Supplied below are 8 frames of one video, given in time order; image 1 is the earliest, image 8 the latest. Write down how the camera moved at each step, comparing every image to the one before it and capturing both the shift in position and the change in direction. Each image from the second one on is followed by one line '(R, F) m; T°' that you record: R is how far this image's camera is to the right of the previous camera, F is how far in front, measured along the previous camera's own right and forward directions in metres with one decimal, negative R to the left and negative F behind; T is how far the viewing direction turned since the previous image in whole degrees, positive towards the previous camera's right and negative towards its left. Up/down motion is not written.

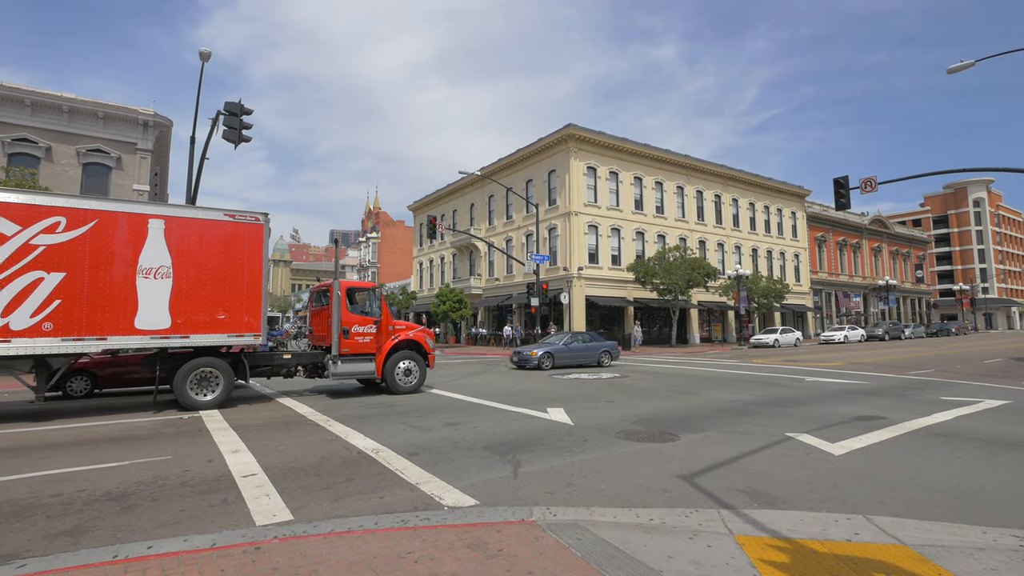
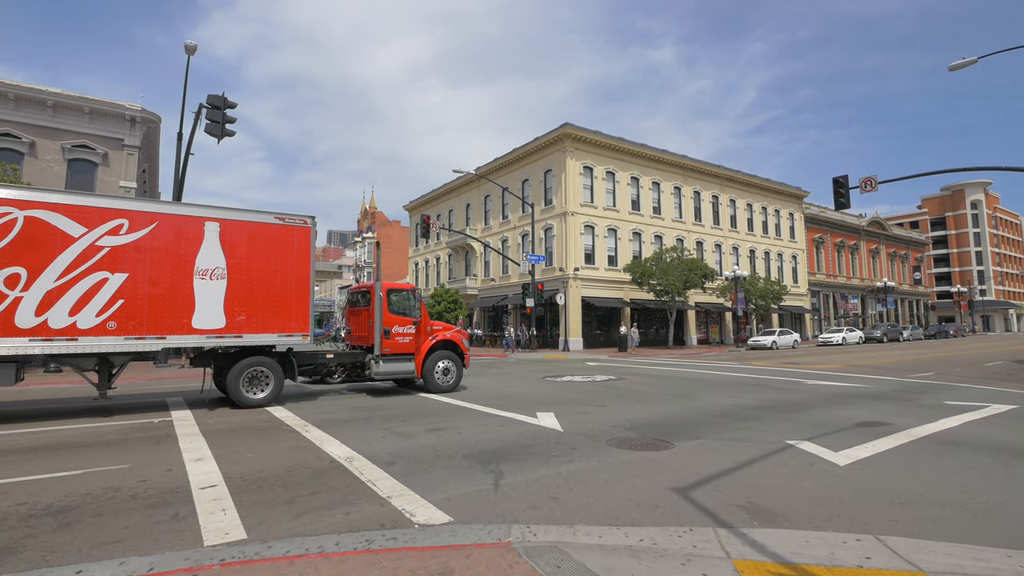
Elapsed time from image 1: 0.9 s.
(+0.2, +0.4) m; 0°
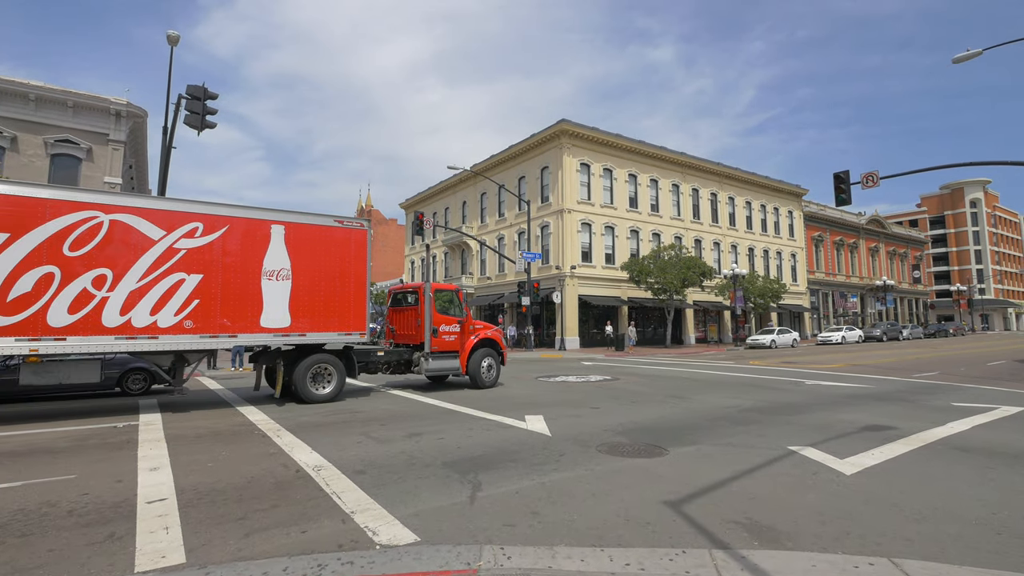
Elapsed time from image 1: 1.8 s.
(+0.2, +0.5) m; 0°
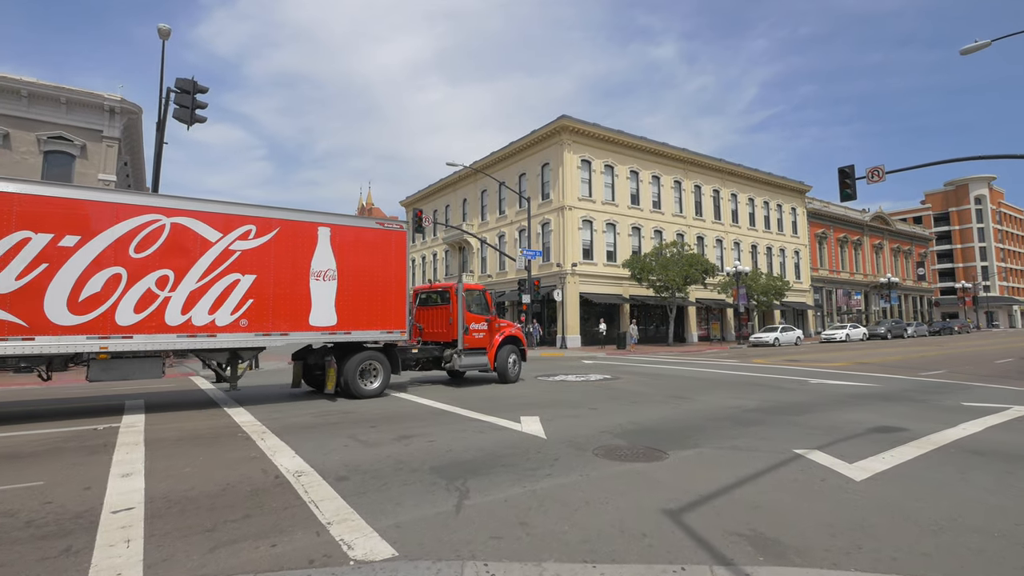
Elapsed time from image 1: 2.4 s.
(+0.1, +0.3) m; 0°
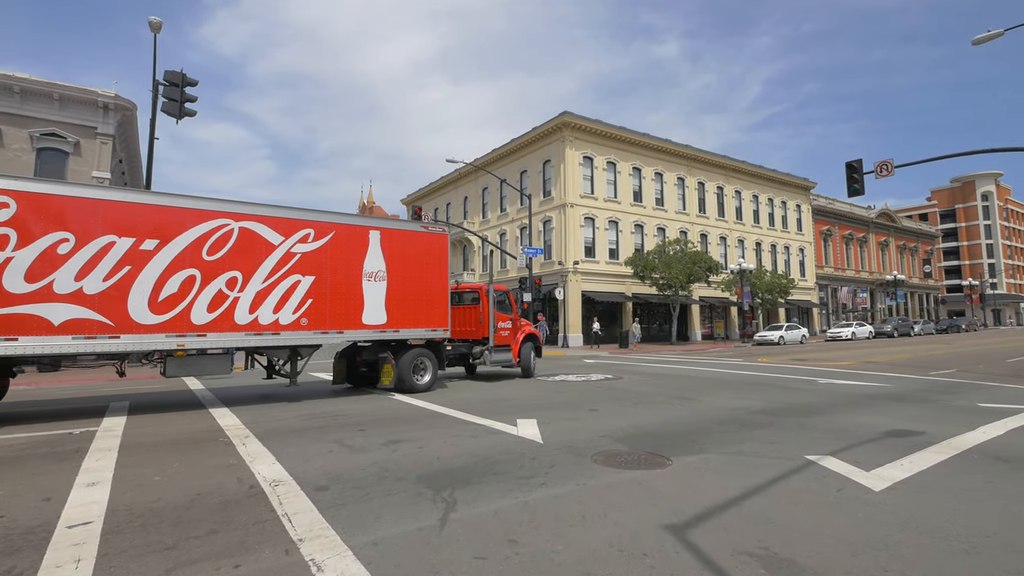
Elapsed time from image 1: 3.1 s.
(+0.1, +0.4) m; 0°
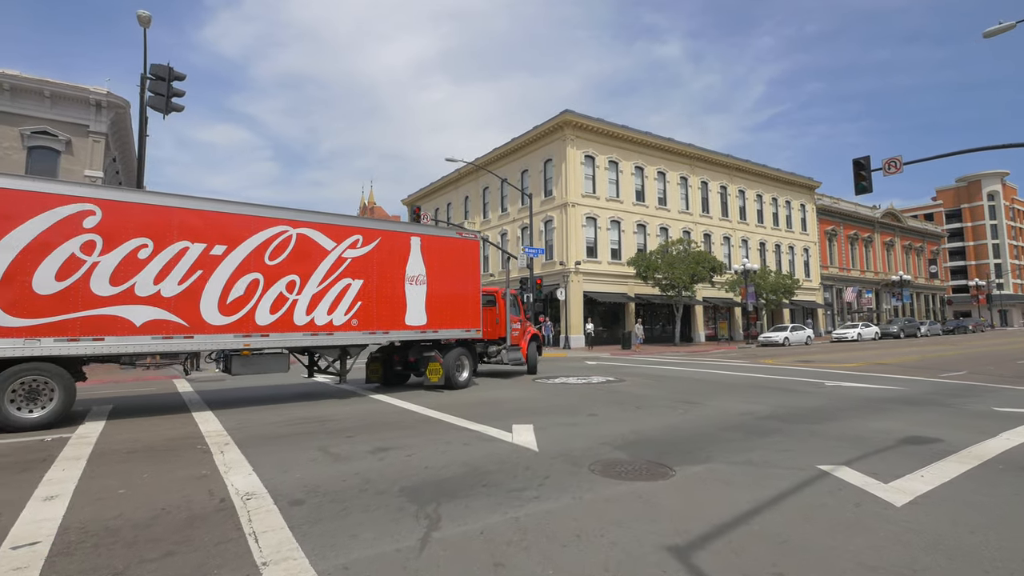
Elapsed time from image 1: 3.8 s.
(+0.1, +0.4) m; 0°
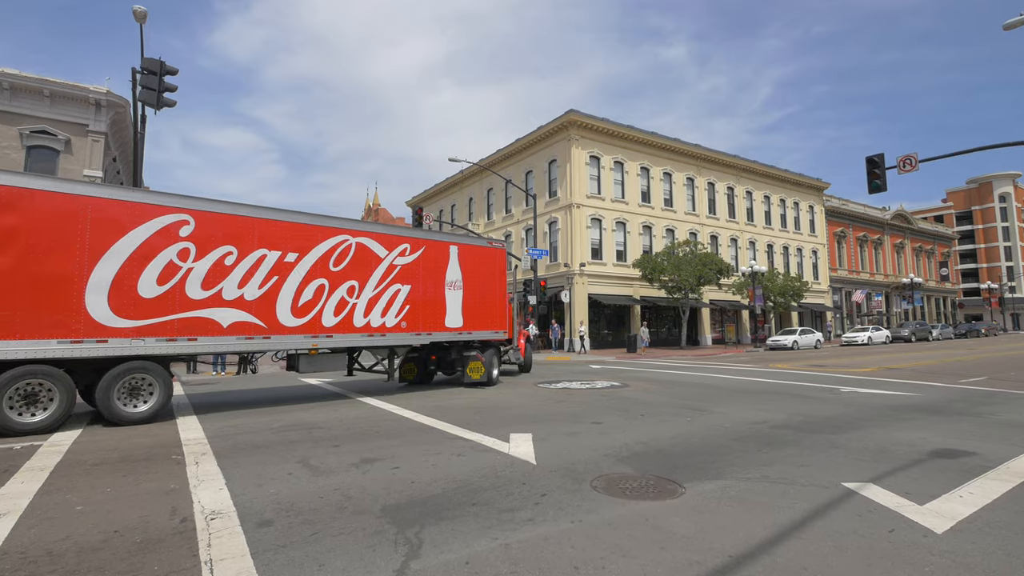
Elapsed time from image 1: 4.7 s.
(+0.1, +0.5) m; -1°
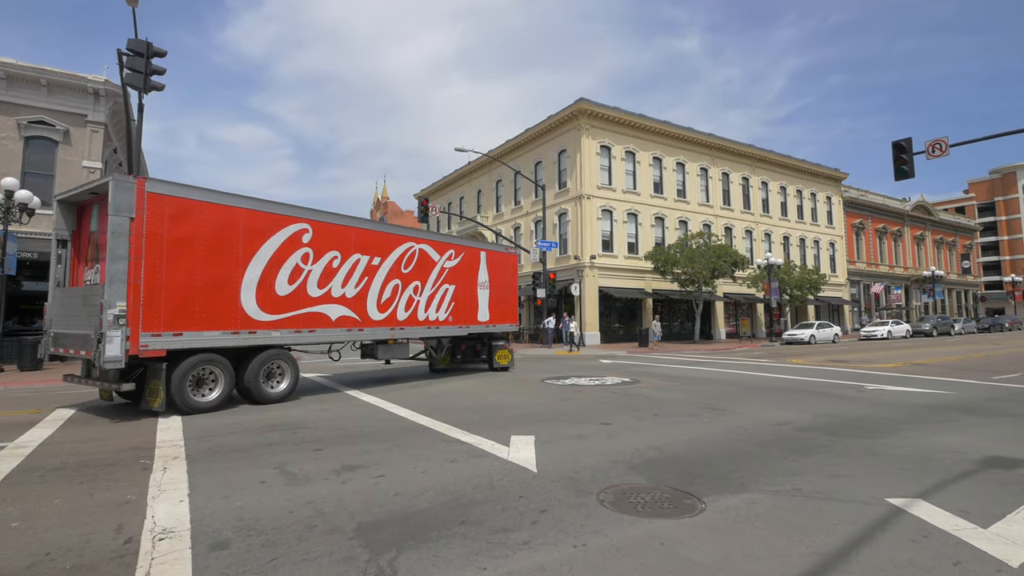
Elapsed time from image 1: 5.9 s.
(+0.1, +0.6) m; -1°
